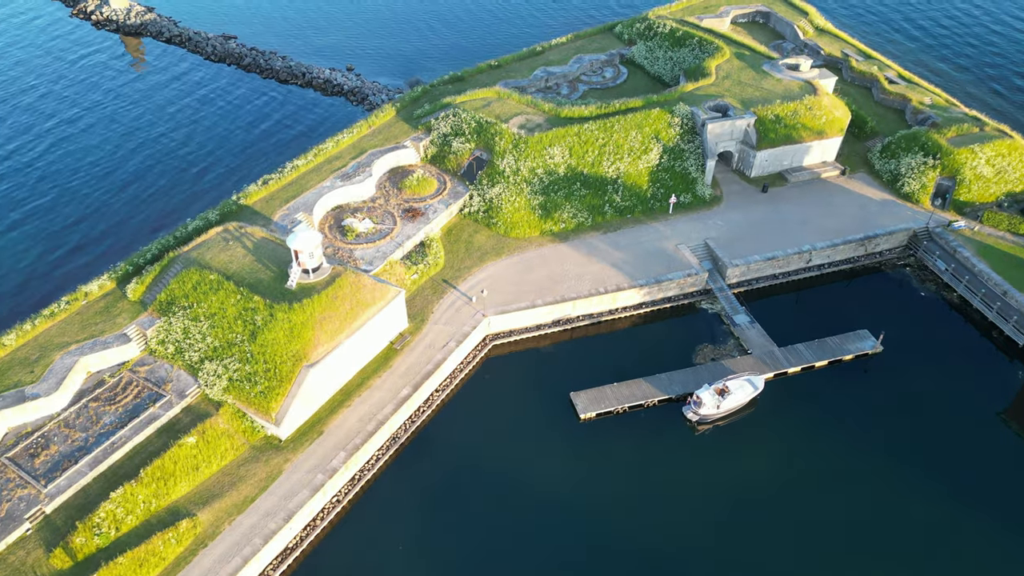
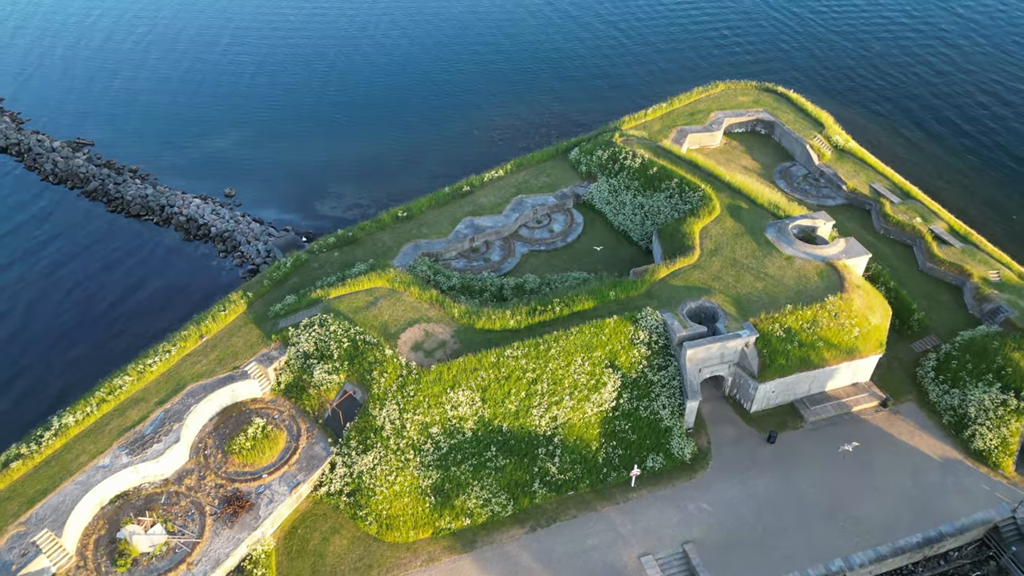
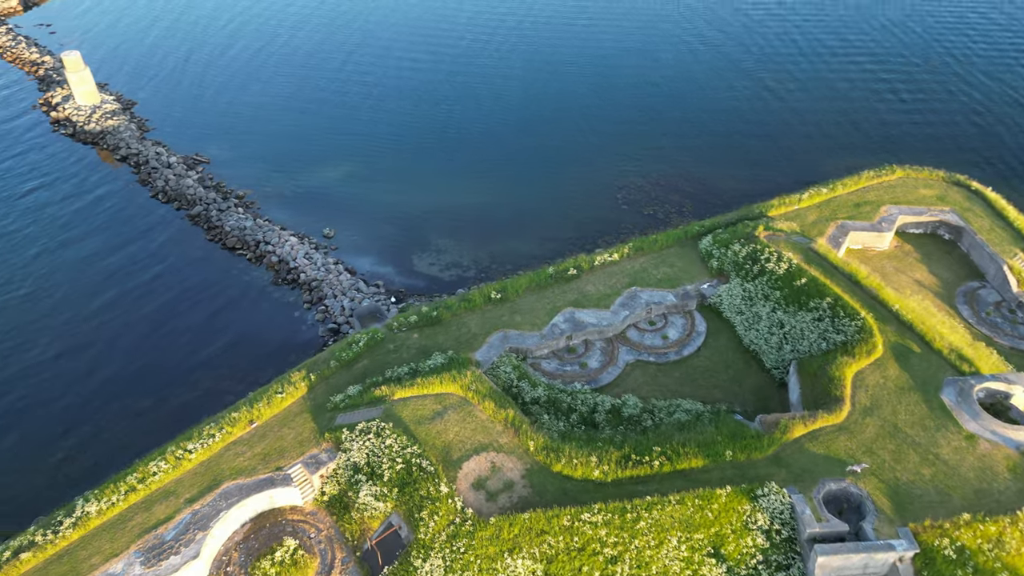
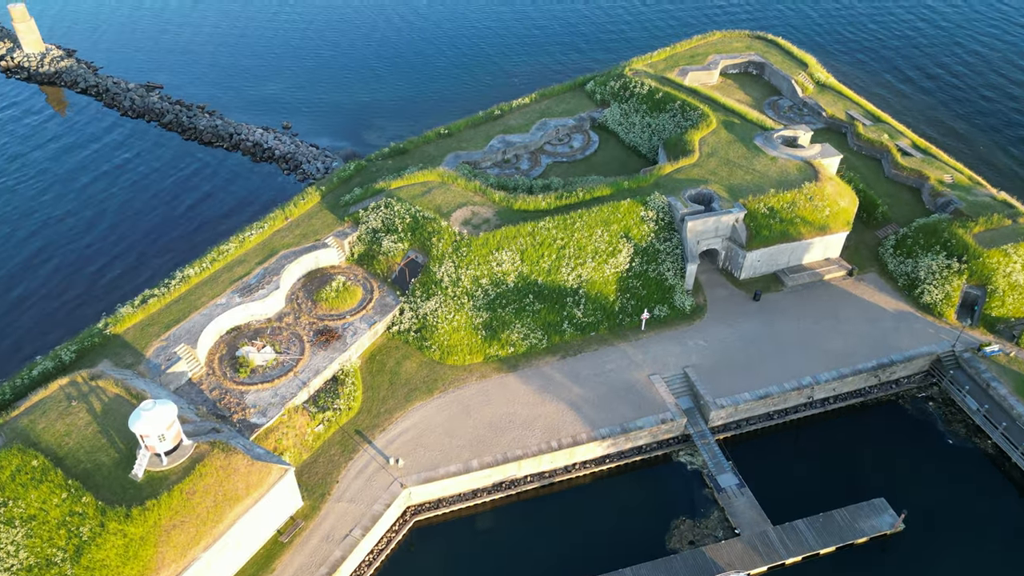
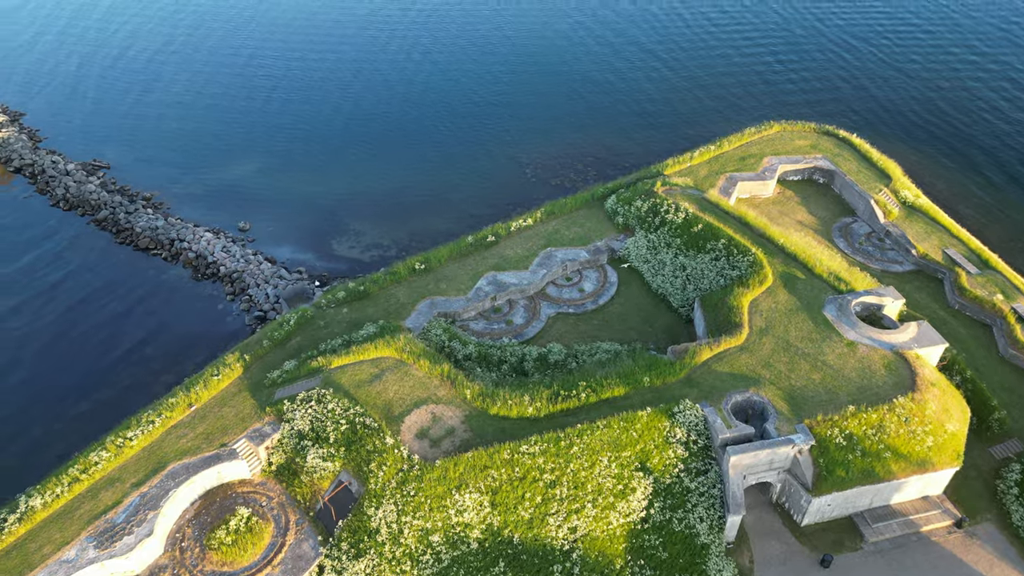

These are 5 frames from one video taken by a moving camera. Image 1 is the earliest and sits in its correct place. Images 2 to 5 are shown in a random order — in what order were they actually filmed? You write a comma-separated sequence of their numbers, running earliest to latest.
4, 2, 5, 3
